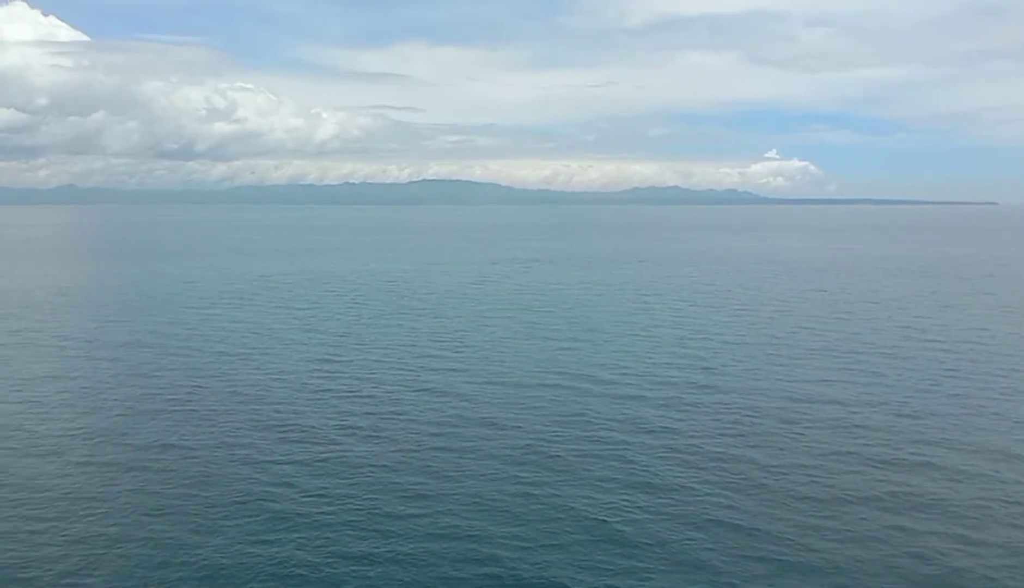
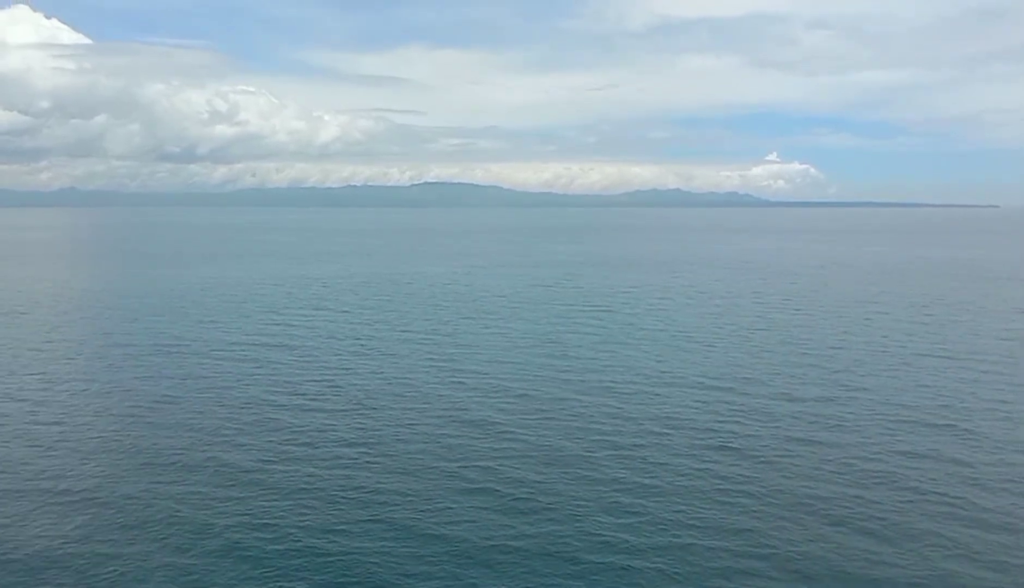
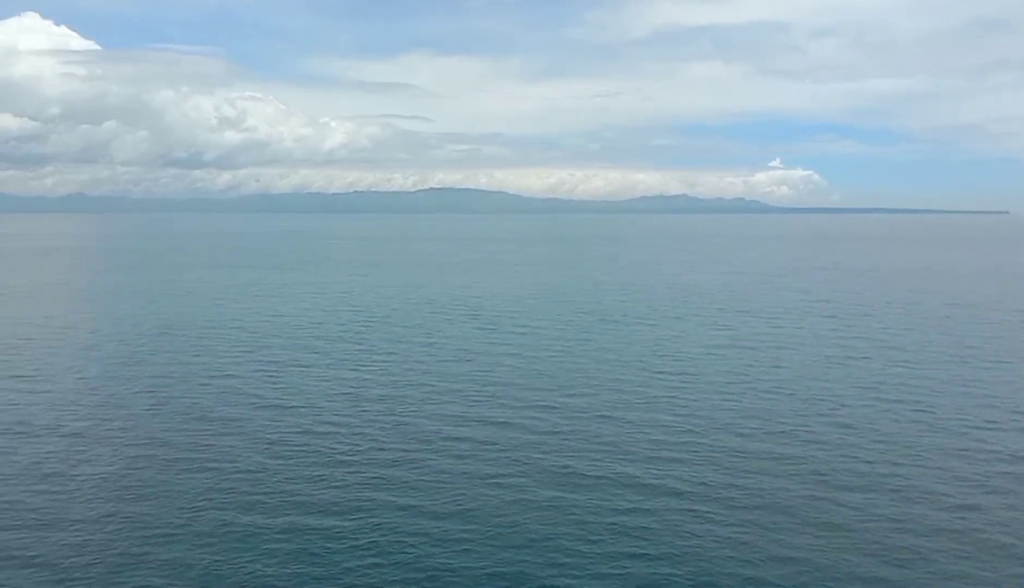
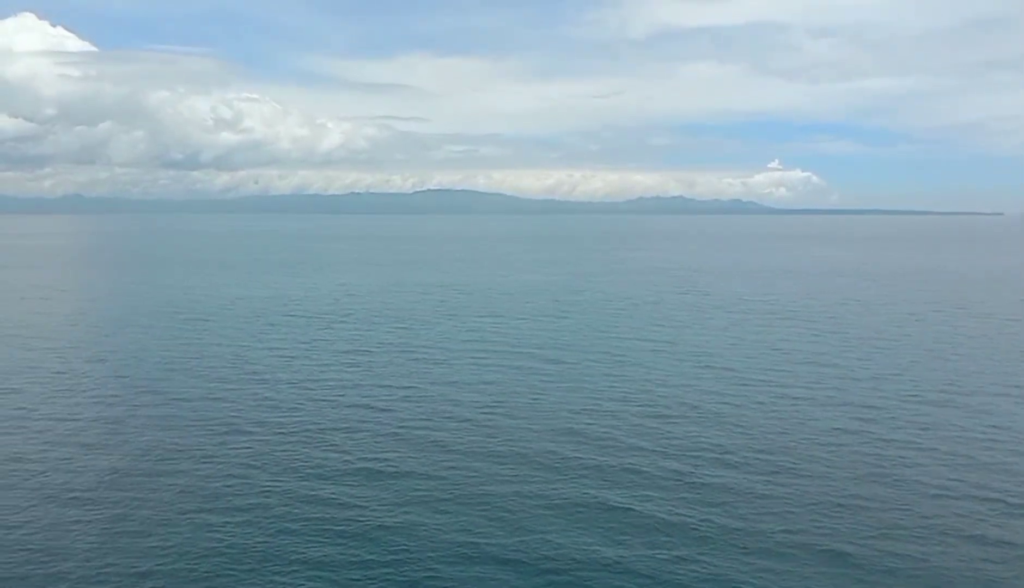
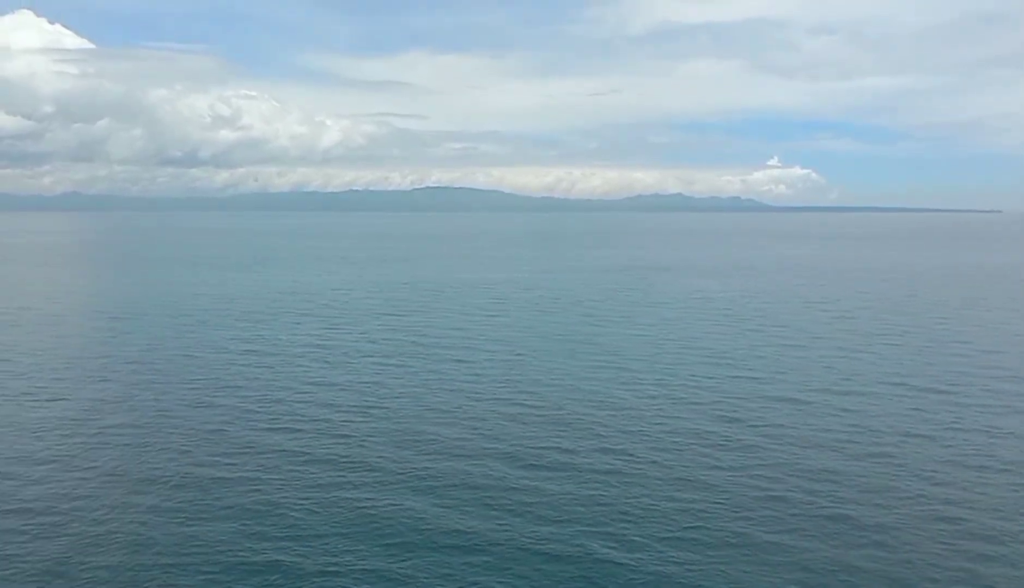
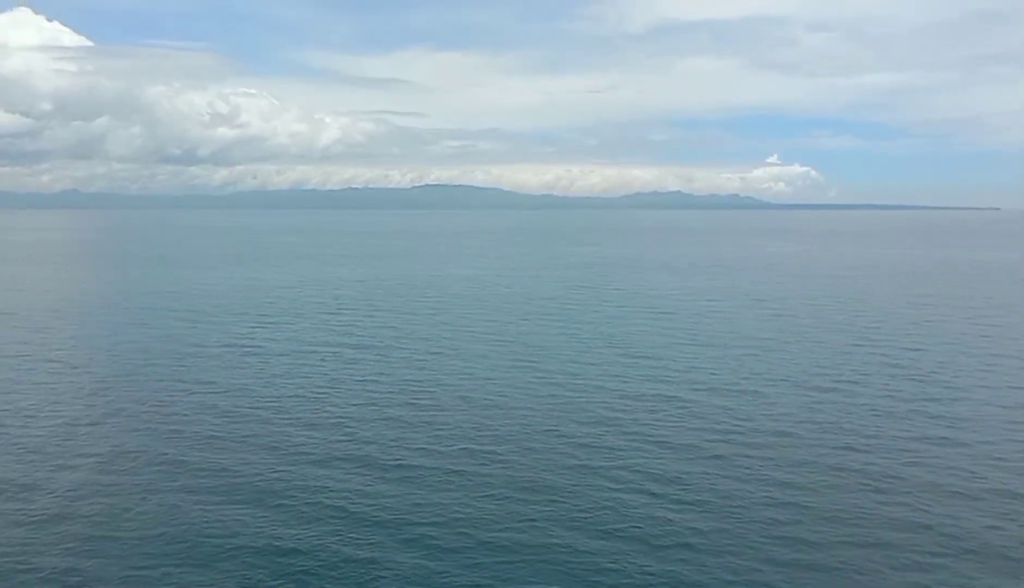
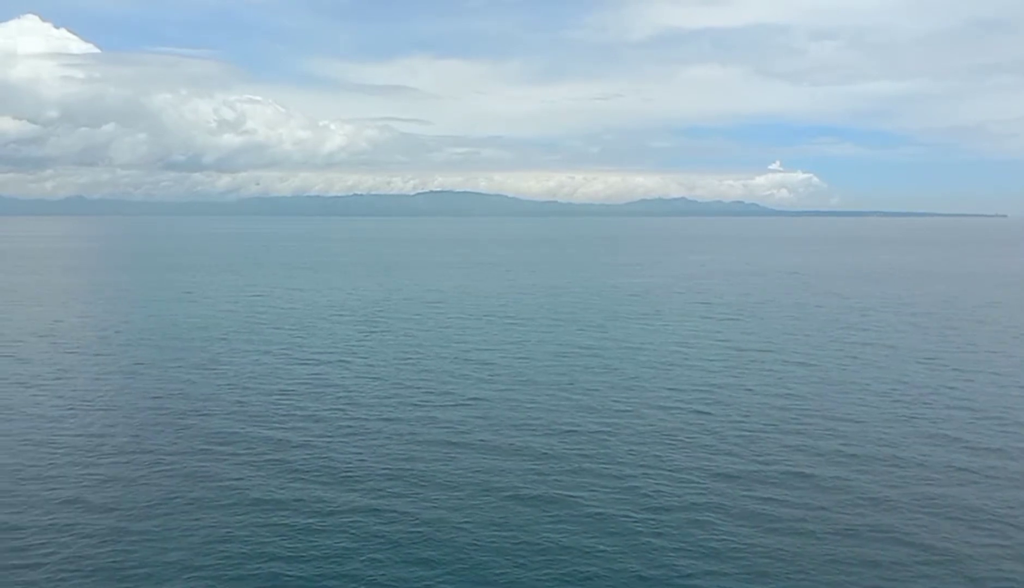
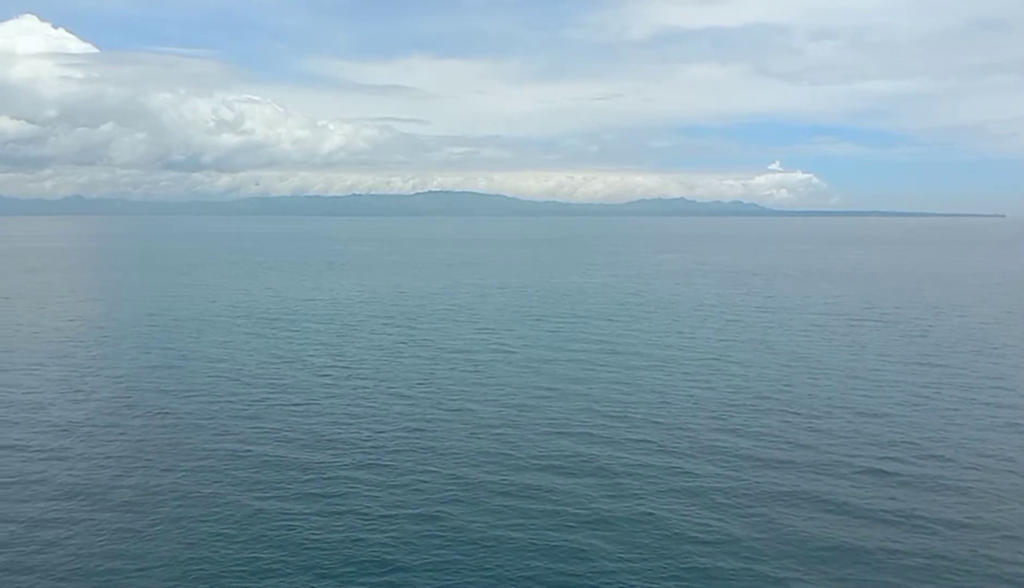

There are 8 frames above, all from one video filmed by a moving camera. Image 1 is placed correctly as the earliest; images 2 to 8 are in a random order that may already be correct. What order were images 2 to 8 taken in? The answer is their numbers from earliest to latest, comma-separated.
2, 6, 5, 4, 8, 7, 3
